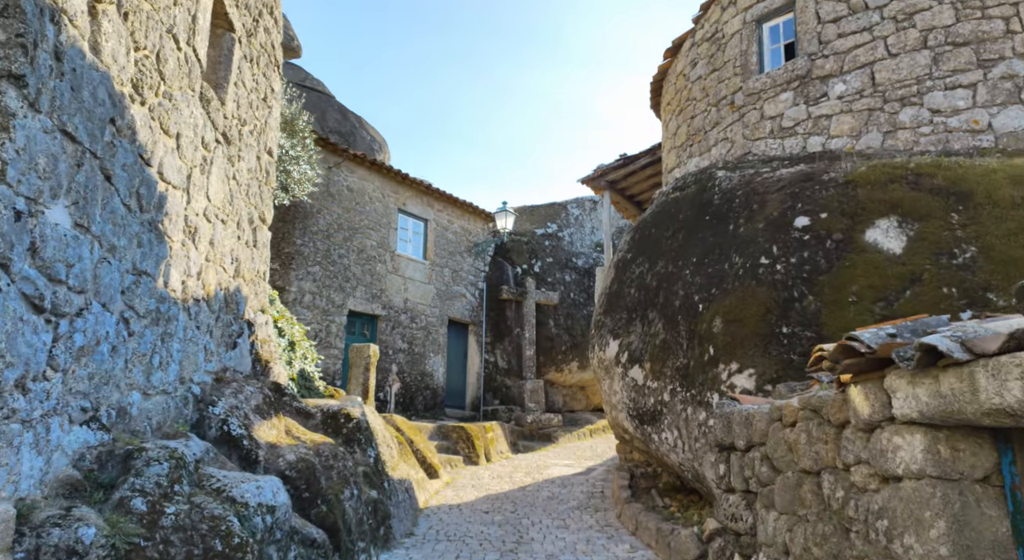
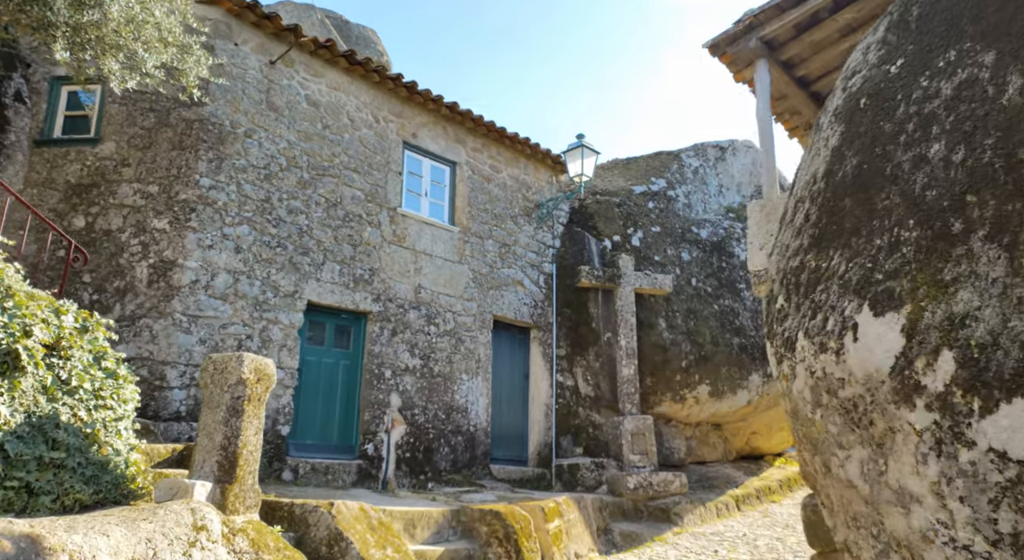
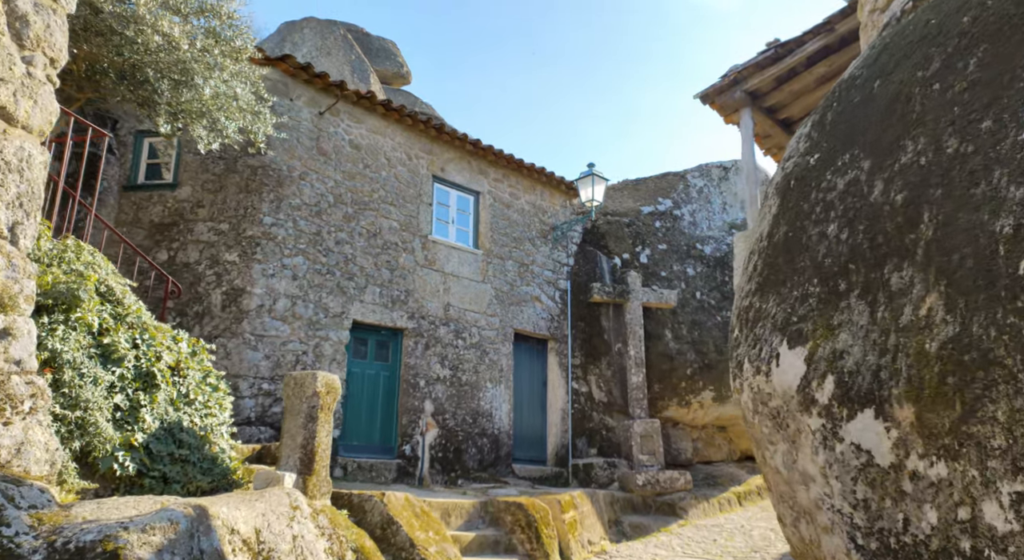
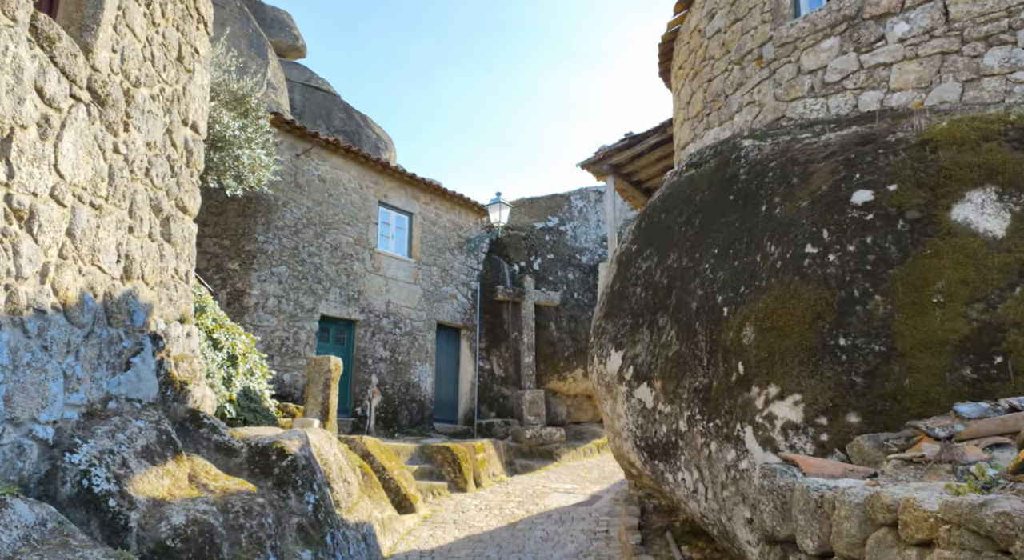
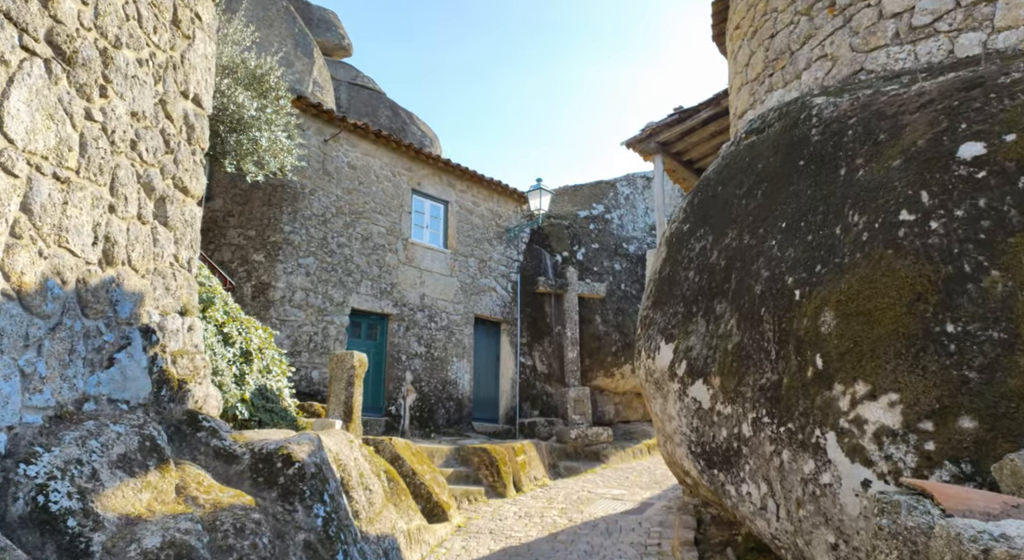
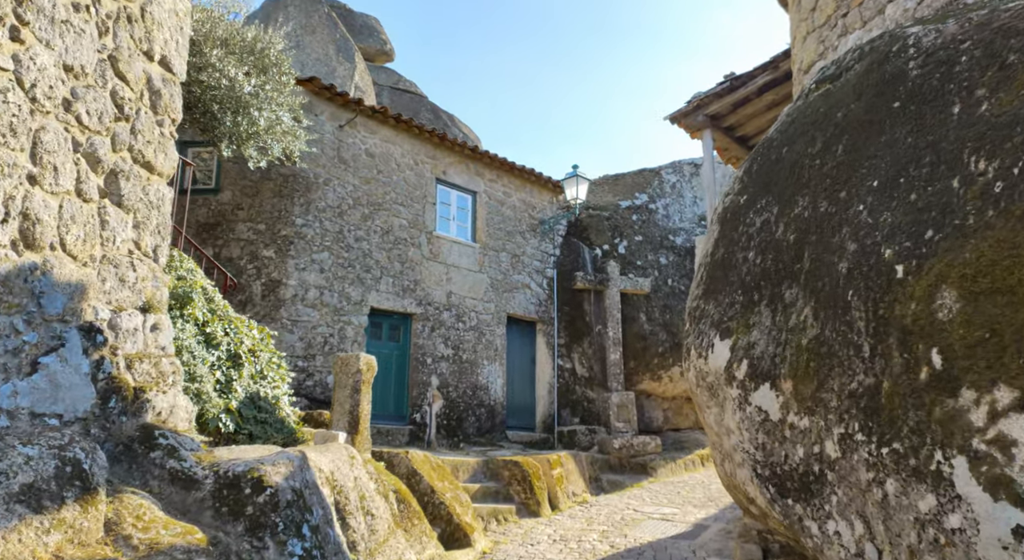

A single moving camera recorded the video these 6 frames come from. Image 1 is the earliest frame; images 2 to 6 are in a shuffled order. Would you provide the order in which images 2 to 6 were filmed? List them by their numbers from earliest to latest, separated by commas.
4, 5, 6, 3, 2
